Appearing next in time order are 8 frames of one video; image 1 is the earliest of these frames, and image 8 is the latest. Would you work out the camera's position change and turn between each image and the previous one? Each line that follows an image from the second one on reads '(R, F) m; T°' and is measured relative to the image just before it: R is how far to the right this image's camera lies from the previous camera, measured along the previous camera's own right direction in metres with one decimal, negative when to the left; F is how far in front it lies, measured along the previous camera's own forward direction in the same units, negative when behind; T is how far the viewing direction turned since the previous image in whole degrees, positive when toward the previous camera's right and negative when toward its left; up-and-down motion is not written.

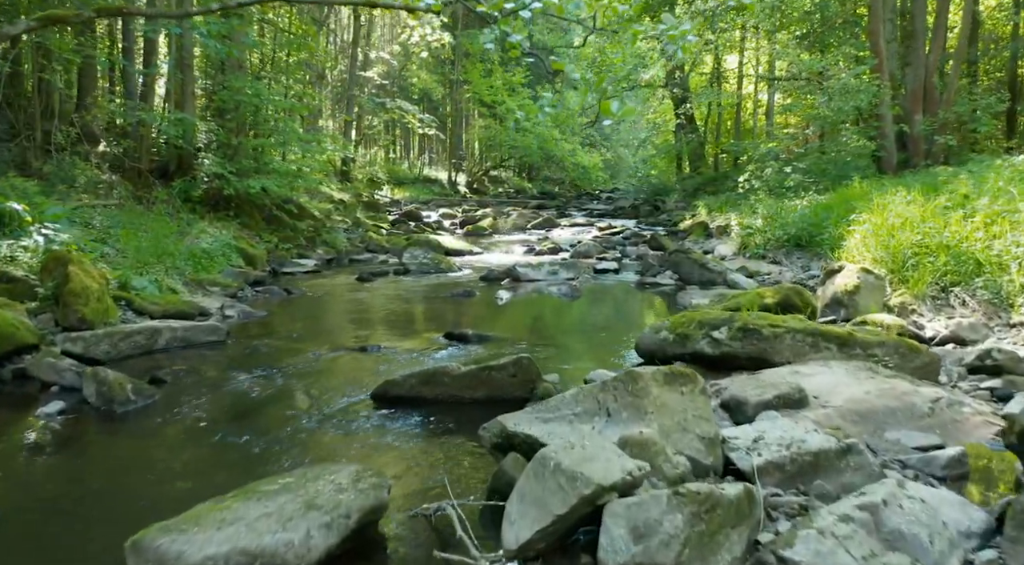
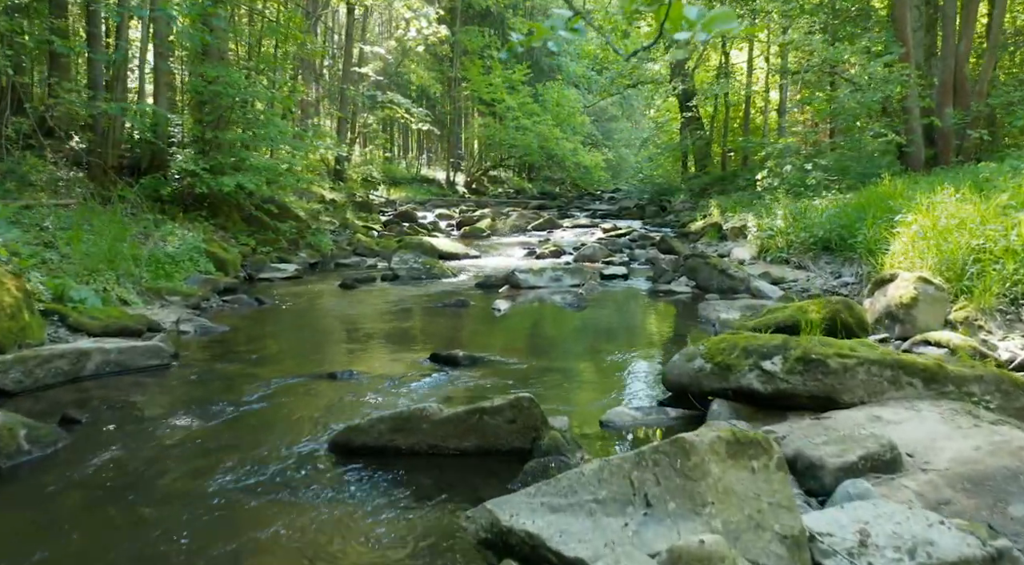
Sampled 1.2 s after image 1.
(0.0, +1.2) m; 0°
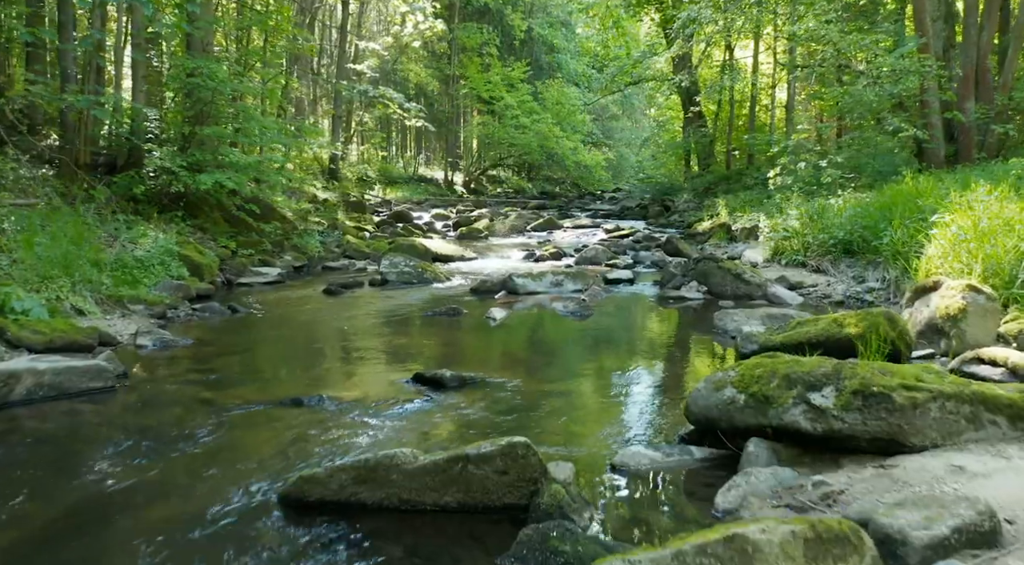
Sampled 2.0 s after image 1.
(0.0, +0.8) m; 0°
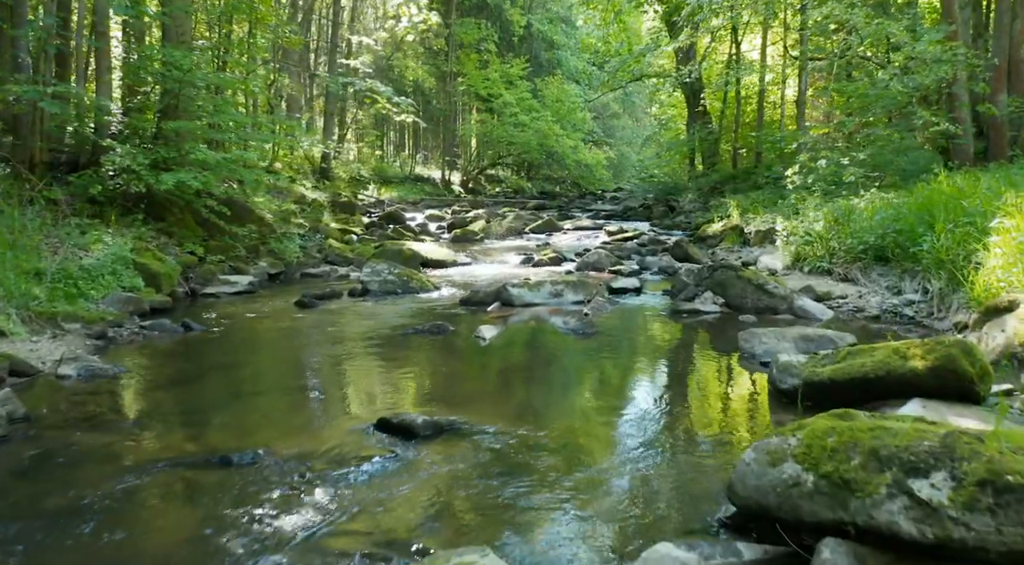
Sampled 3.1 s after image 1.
(+0.1, +1.1) m; 0°
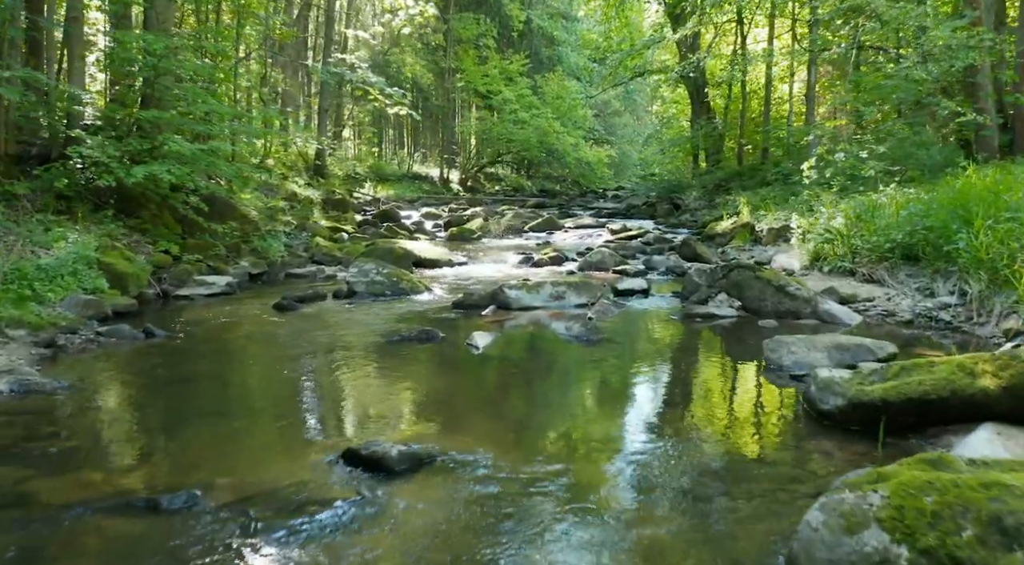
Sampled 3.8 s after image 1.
(0.0, +0.8) m; 0°
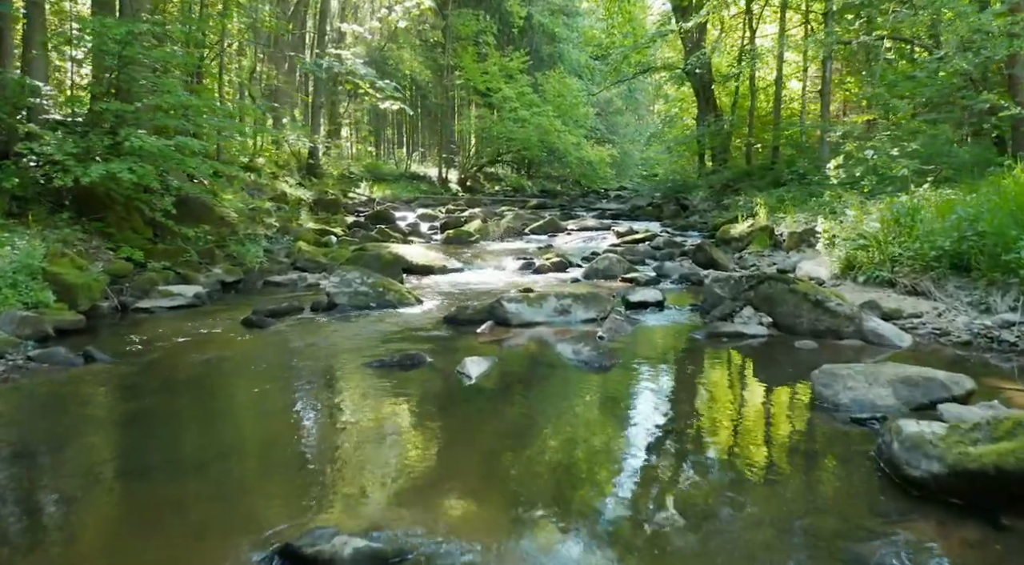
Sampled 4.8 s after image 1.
(0.0, +1.0) m; 0°
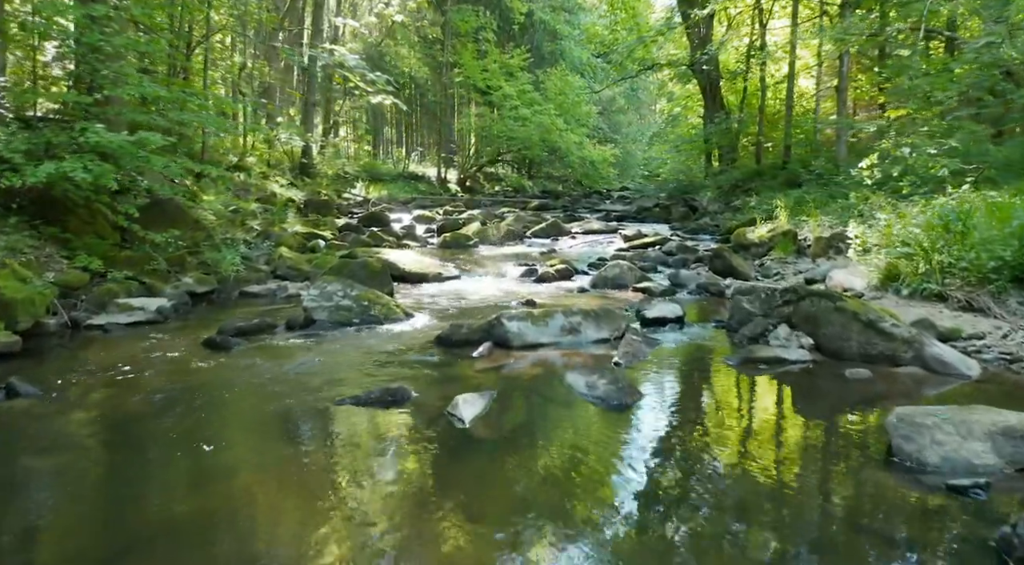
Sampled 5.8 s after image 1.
(0.0, +1.0) m; 0°
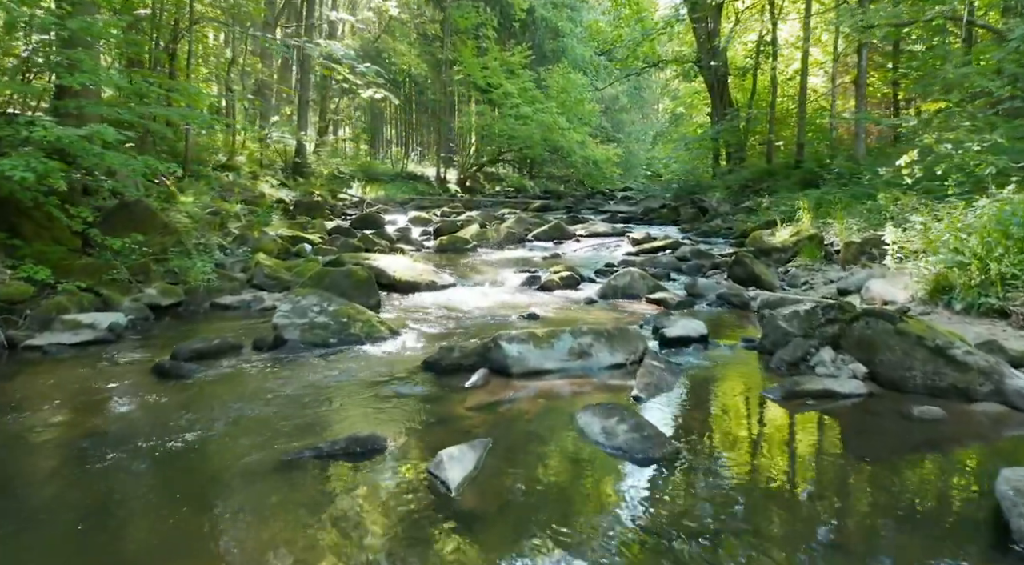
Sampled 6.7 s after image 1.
(0.0, +1.0) m; 0°
